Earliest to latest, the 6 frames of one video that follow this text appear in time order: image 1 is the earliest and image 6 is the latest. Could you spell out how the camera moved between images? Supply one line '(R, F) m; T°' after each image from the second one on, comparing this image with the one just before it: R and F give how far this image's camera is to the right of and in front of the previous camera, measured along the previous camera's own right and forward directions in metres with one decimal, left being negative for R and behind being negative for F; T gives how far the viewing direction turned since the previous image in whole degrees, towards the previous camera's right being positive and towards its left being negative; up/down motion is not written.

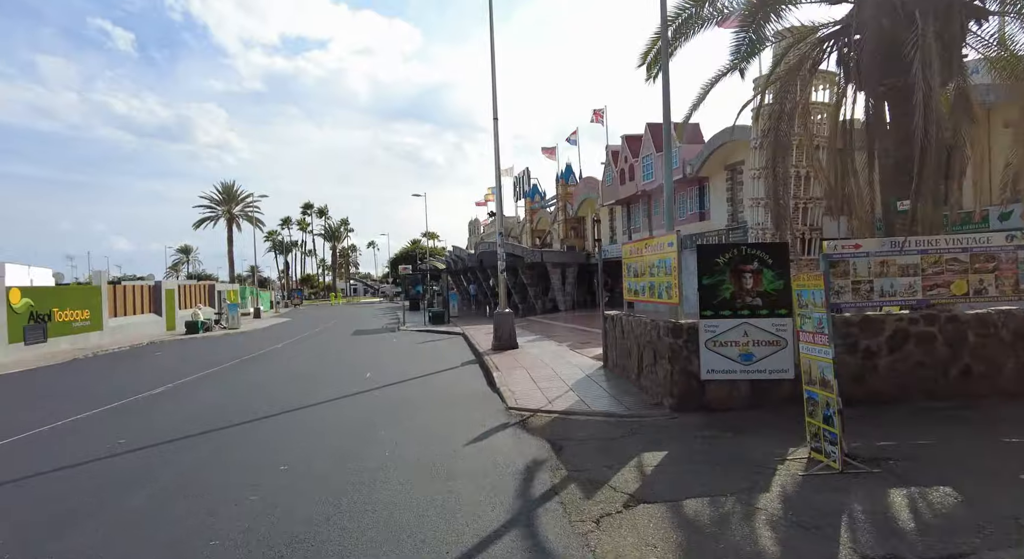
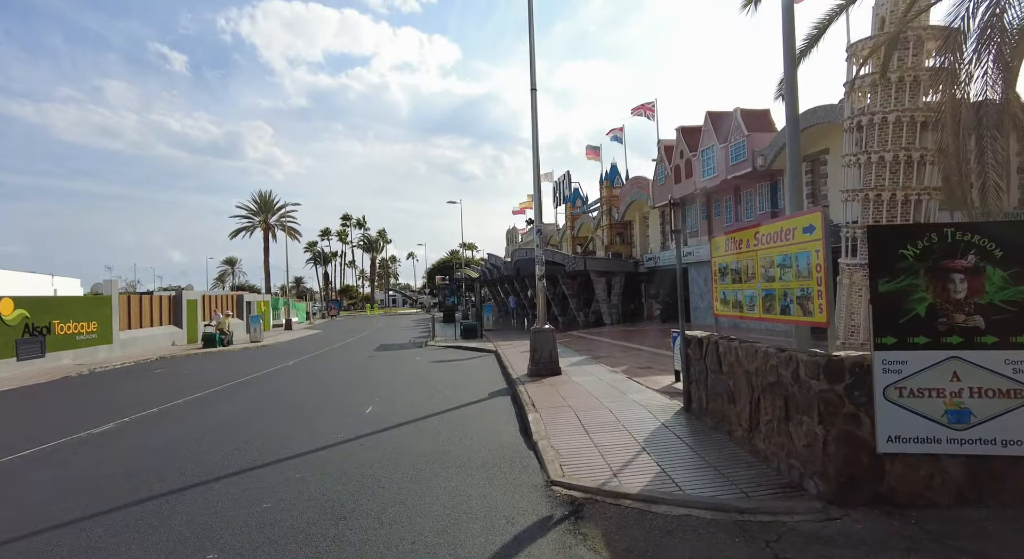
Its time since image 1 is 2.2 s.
(-0.1, +2.6) m; -4°
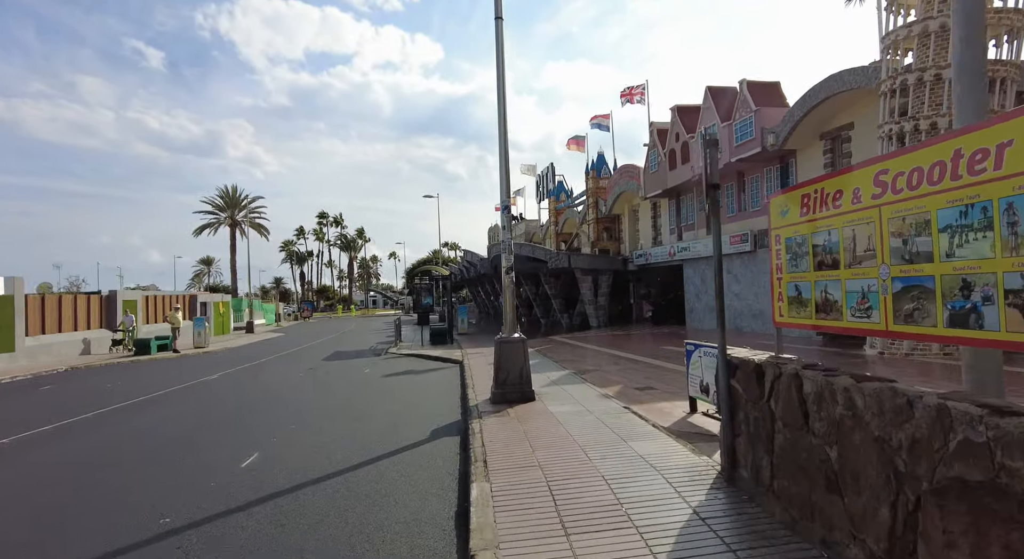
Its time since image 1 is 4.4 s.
(+0.4, +2.7) m; +2°
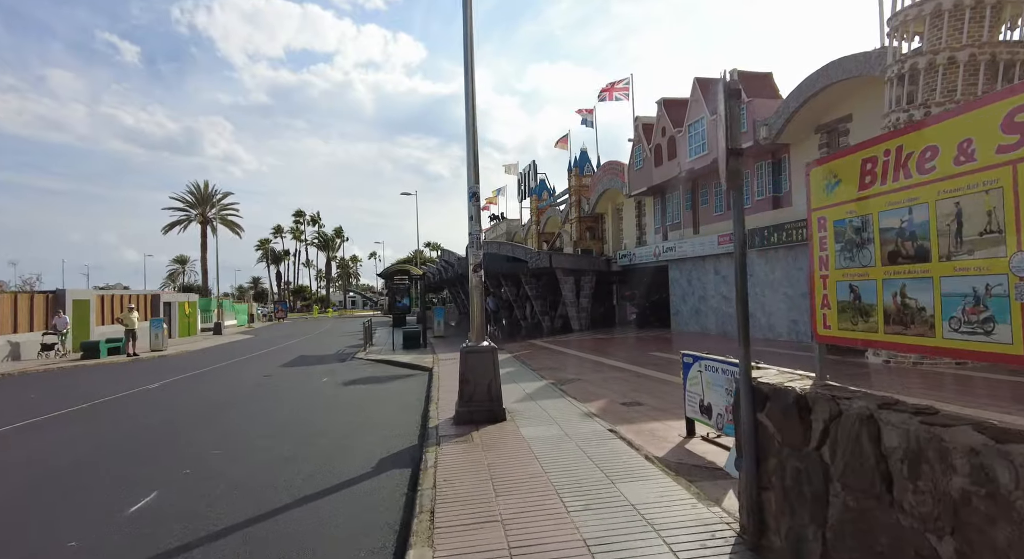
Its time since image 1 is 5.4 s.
(+0.2, +1.1) m; +2°
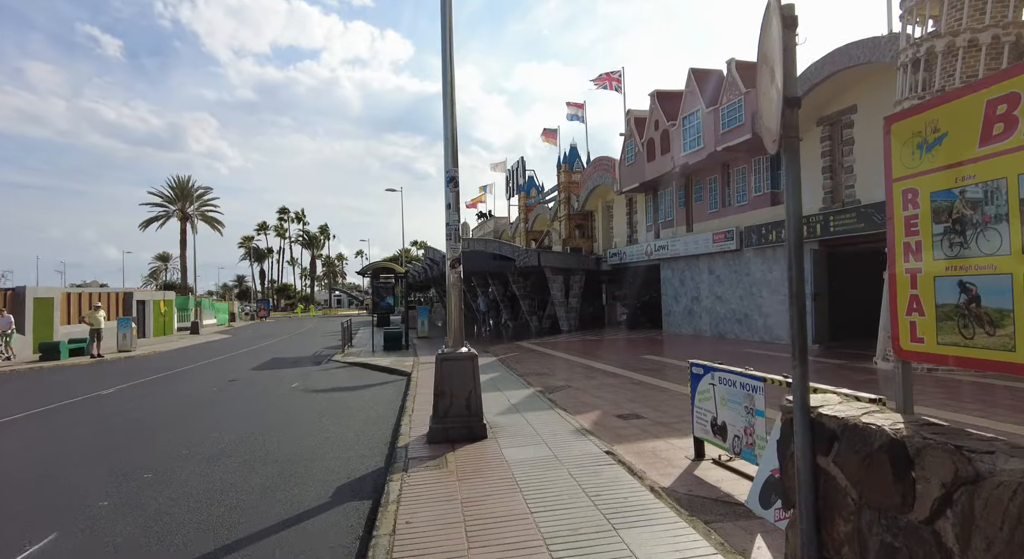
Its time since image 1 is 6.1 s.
(+0.1, +0.9) m; +1°
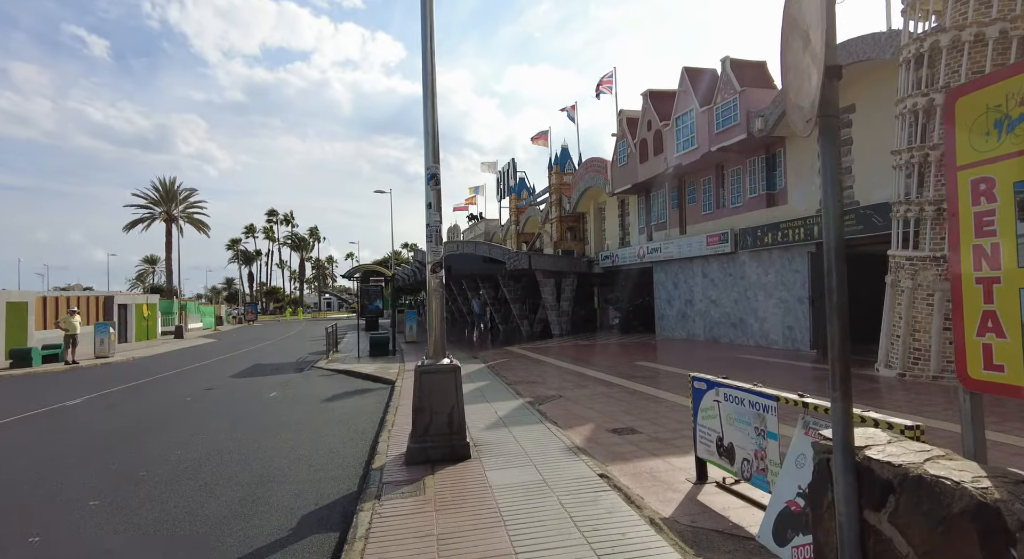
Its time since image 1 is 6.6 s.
(+0.1, +0.5) m; +1°
